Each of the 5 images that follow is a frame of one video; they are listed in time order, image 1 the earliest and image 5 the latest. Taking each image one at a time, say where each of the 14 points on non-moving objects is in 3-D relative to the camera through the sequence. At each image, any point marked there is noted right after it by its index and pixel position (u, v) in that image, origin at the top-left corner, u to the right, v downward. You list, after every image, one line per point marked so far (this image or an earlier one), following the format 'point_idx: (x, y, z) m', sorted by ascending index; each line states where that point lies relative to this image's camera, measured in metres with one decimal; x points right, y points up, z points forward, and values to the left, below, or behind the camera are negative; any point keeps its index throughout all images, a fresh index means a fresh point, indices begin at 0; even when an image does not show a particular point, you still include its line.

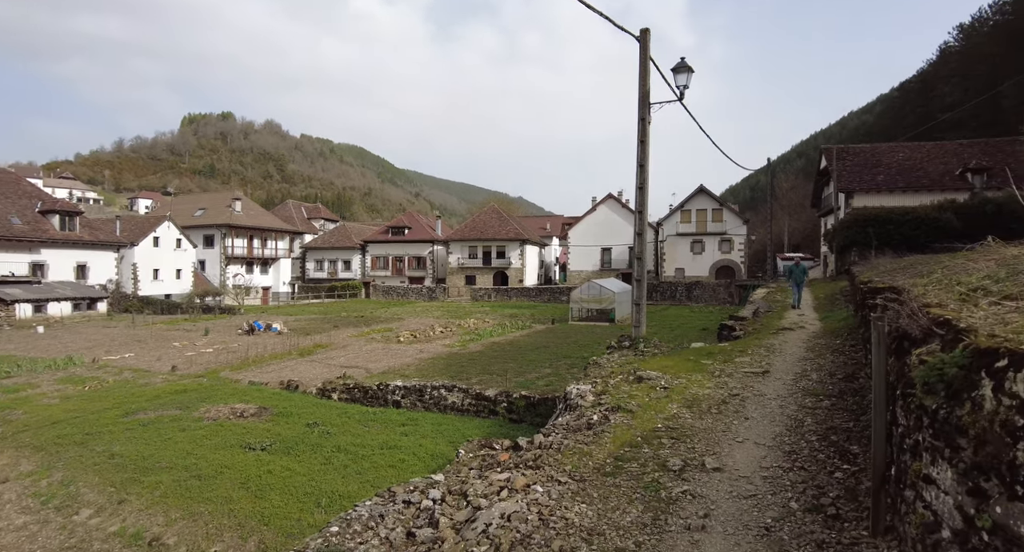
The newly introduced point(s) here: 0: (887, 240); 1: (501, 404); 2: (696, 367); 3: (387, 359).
0: (+13.2, +1.3, +19.1) m
1: (-0.2, -2.7, +11.6) m
2: (+2.3, -1.1, +6.7) m
3: (-4.3, -2.8, +18.7) m
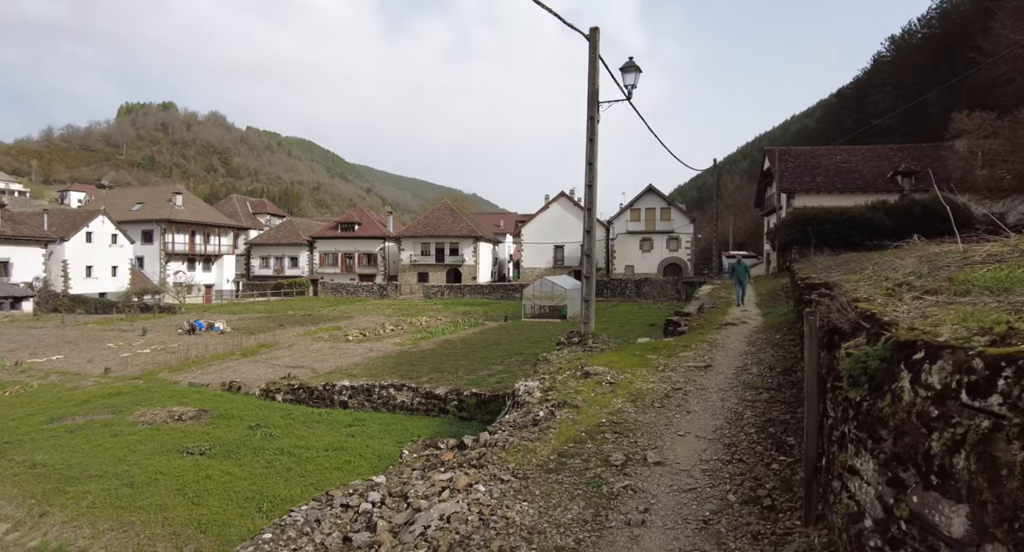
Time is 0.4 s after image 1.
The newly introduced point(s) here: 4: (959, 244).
0: (+11.5, +1.4, +20.0) m
1: (-1.3, -2.7, +11.5) m
2: (+1.6, -1.1, +6.8) m
3: (-5.9, -2.7, +18.2) m
4: (+3.4, +0.2, +4.2) m
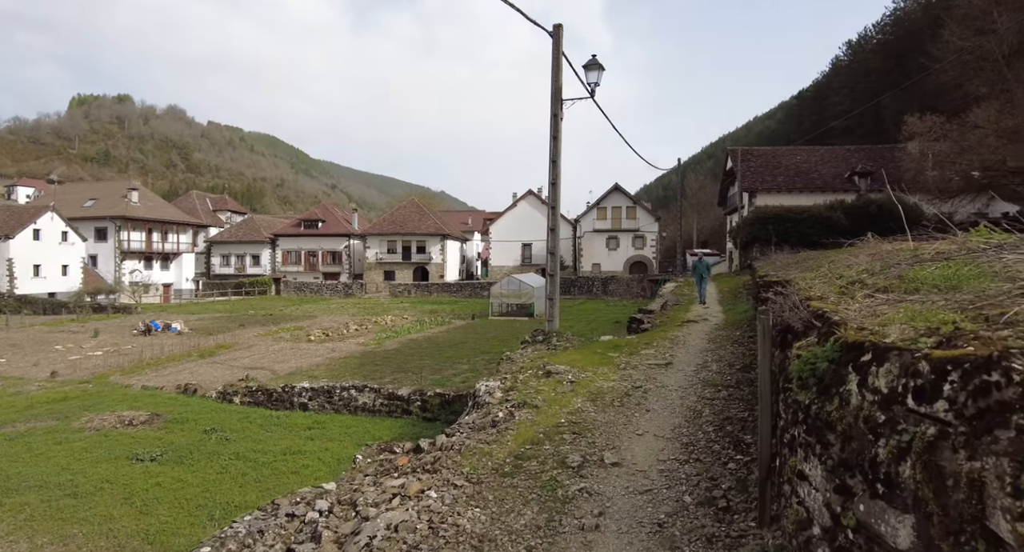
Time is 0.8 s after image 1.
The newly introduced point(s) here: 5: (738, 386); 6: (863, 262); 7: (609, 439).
0: (+10.2, +1.5, +20.5) m
1: (-2.0, -2.6, +11.3) m
2: (+1.1, -1.0, +6.7) m
3: (-7.0, -2.7, +17.7) m
4: (+3.1, +0.3, +4.2) m
5: (+2.2, -1.1, +5.3) m
6: (+2.6, +0.1, +4.0) m
7: (+0.7, -1.2, +4.1) m
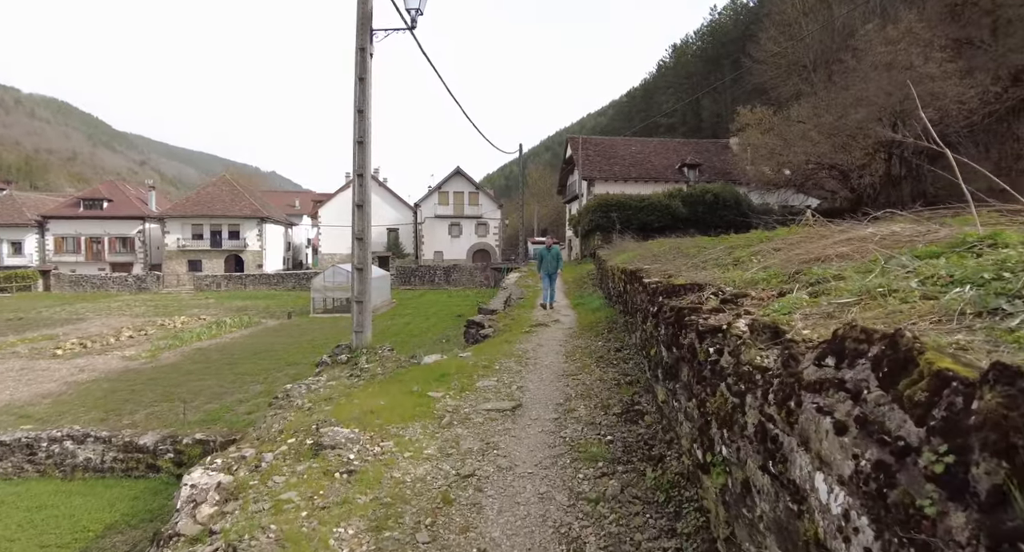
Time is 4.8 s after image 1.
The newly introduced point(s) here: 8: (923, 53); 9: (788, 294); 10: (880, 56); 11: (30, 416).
0: (+4.2, +1.9, +20.0) m
1: (-5.0, -2.6, +7.8) m
2: (-0.7, -1.0, +4.3) m
3: (-11.6, -2.6, +12.7) m
4: (+1.8, +0.2, +2.4) m
5: (+0.7, -1.1, +3.2) m
6: (+1.4, +0.1, +2.0) m
7: (-0.4, -1.3, +1.6) m
8: (+11.6, +6.3, +15.5) m
9: (+1.1, -0.1, +2.3) m
10: (+11.2, +6.7, +16.6) m
11: (-9.0, -2.6, +10.2) m
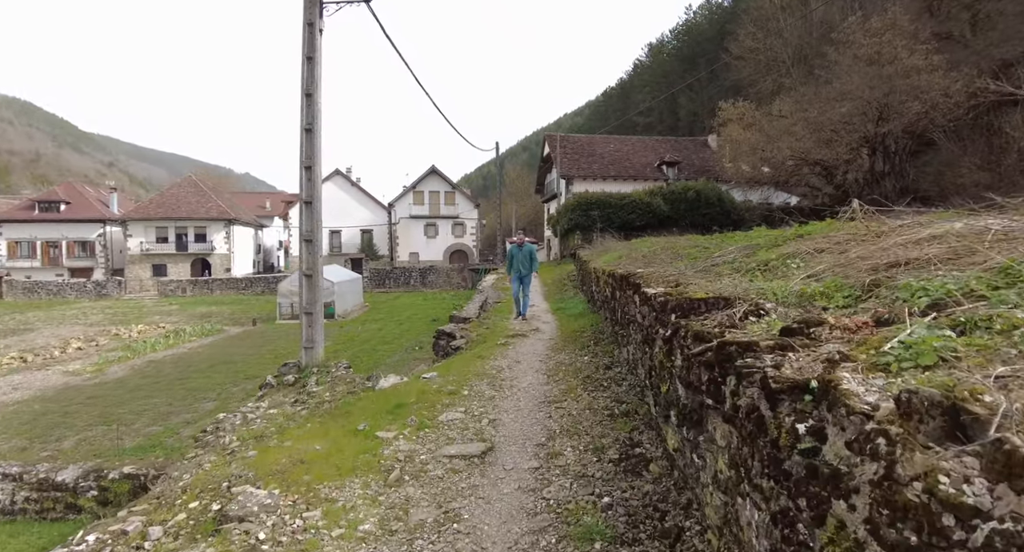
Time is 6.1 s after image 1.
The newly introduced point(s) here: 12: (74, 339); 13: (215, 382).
0: (+3.4, +1.9, +19.3) m
1: (-5.3, -2.7, +6.8) m
2: (-0.9, -1.1, +3.4) m
3: (-12.0, -2.8, +11.4) m
4: (+1.7, +0.2, +1.6) m
5: (+0.5, -1.1, +2.4) m
6: (+1.3, 0.0, +1.2) m
7: (-0.5, -1.3, +0.7) m
8: (+10.9, +6.4, +15.0) m
9: (+1.0, -0.1, +1.5) m
10: (+10.4, +6.7, +16.1) m
11: (-9.4, -2.8, +9.0) m
12: (-15.5, -2.2, +19.3) m
13: (-6.7, -2.3, +12.2) m
